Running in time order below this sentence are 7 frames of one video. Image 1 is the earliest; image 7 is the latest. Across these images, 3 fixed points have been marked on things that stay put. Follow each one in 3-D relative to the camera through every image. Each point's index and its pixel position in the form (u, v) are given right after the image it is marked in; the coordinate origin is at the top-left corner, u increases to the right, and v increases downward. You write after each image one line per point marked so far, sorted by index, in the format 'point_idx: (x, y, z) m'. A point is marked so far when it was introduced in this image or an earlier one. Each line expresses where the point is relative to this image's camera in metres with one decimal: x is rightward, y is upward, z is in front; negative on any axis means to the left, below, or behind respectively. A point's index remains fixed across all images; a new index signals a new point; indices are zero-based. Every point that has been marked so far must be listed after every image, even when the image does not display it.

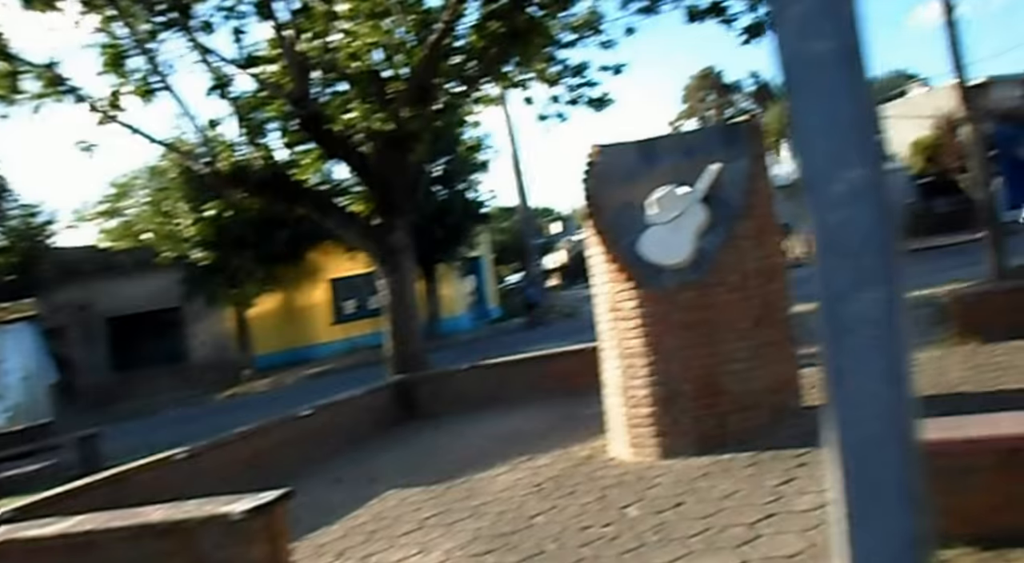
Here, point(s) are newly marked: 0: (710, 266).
0: (+1.5, +0.1, +7.3) m
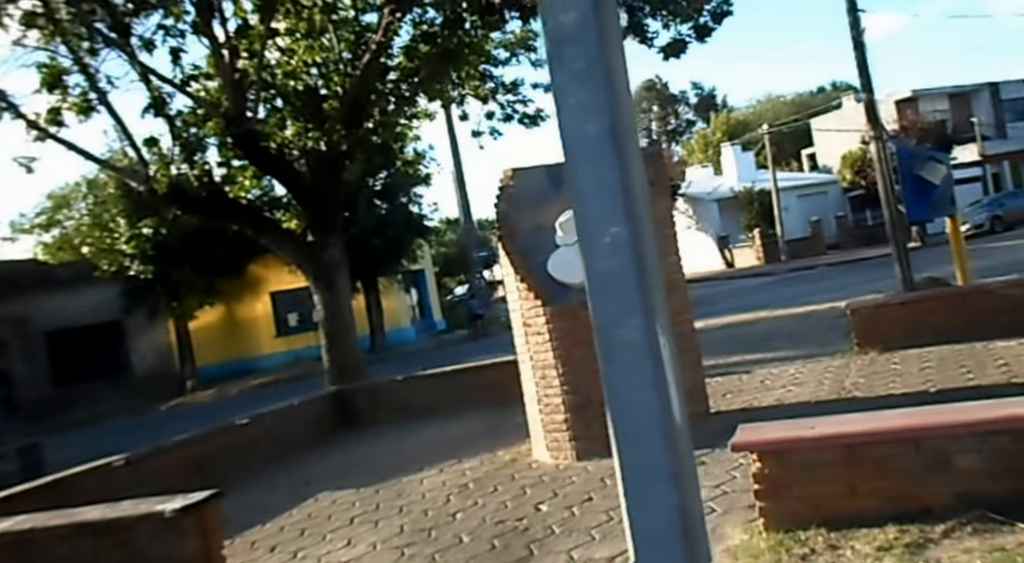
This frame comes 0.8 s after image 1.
0: (+0.9, 0.0, +7.9) m
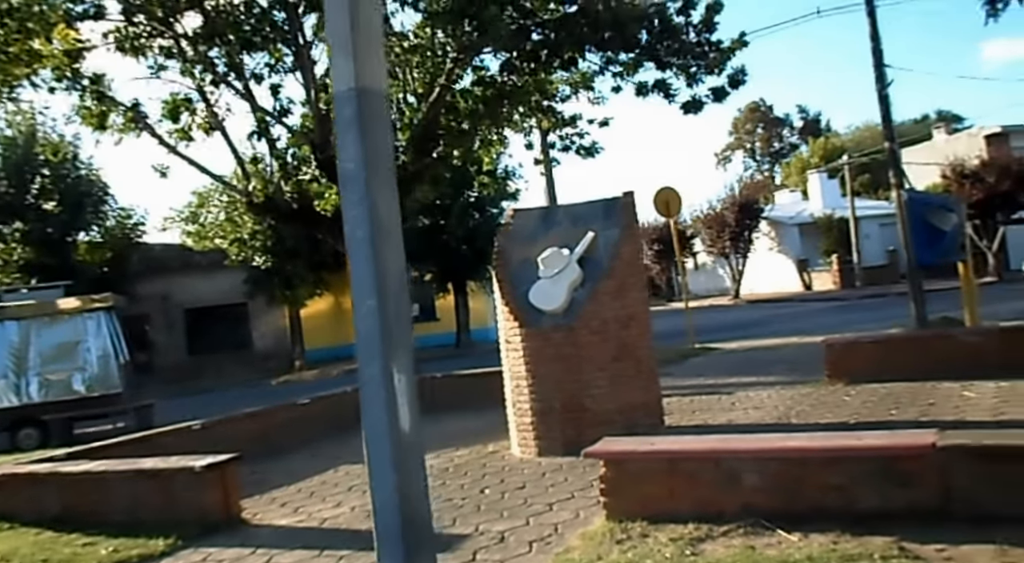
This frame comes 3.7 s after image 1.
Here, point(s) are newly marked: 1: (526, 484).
0: (+0.6, -0.3, +9.8) m
1: (+0.1, -1.7, +9.0) m
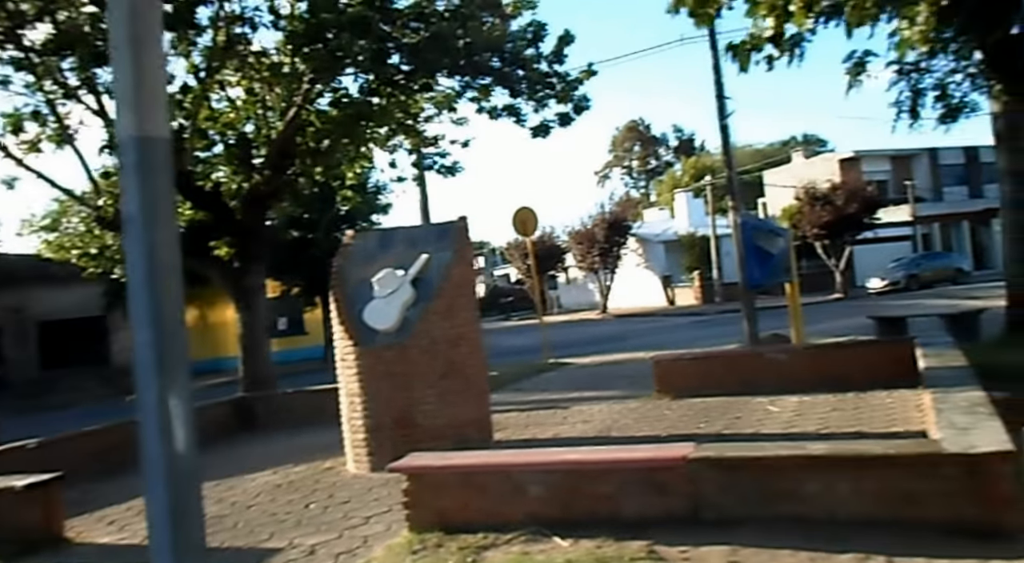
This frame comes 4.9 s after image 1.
0: (-1.0, -0.5, +10.2) m
1: (-1.4, -1.9, +9.4) m
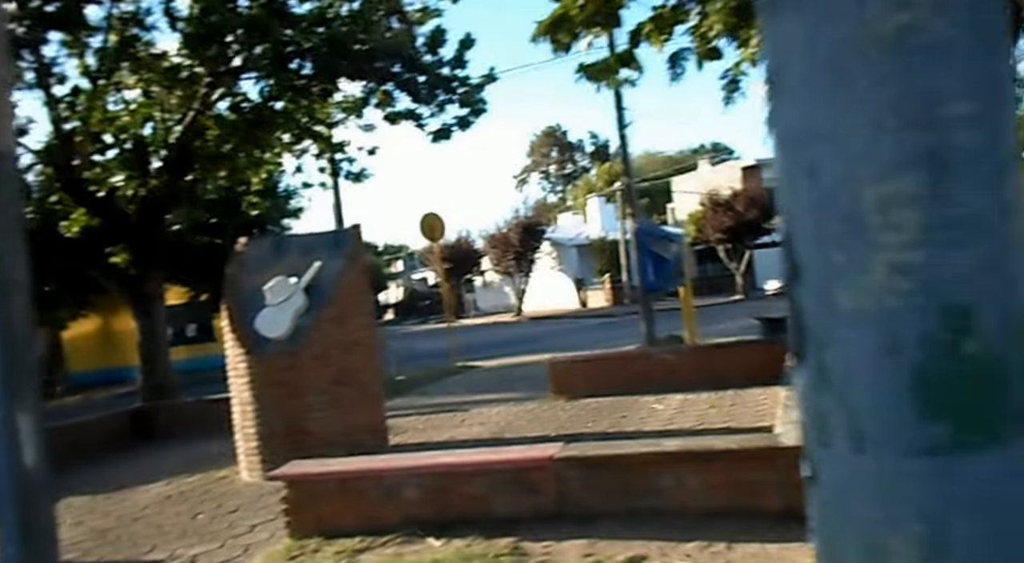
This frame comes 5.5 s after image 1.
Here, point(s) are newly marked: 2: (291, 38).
0: (-2.0, -0.6, +10.4) m
1: (-2.4, -2.0, +9.6) m
2: (-3.2, +3.5, +15.6) m
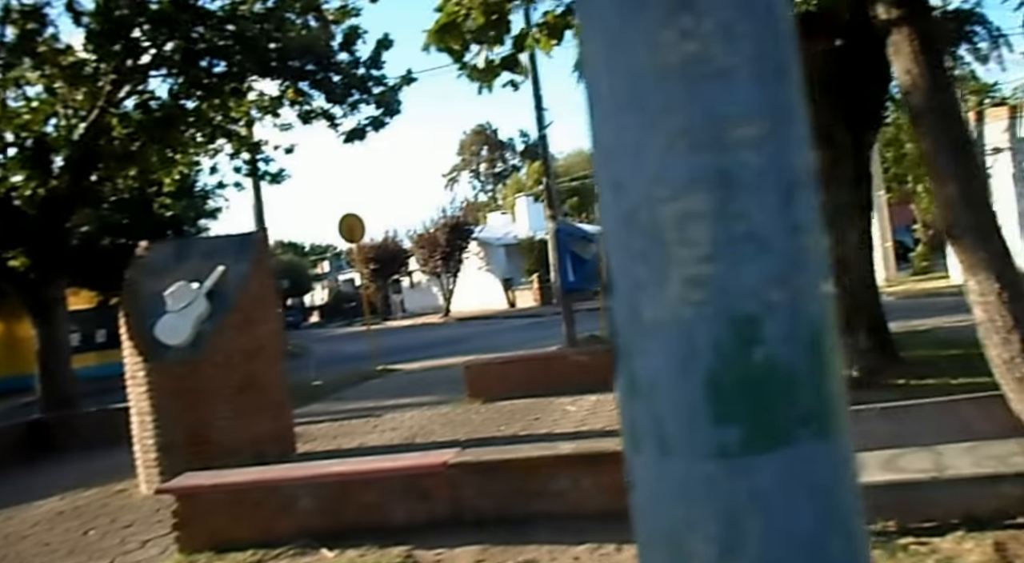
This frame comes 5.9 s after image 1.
0: (-2.9, -0.6, +10.1) m
1: (-3.2, -2.0, +9.2) m
2: (-4.4, +3.5, +15.2) m
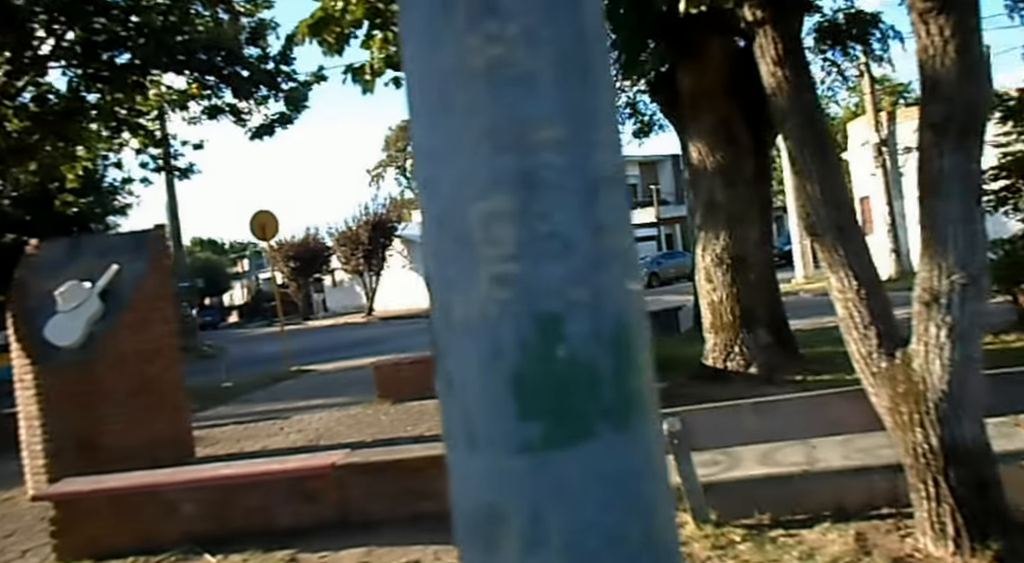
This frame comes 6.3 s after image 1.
0: (-3.8, -0.6, +9.9) m
1: (-4.1, -2.0, +9.0) m
2: (-5.7, +3.5, +14.8) m
